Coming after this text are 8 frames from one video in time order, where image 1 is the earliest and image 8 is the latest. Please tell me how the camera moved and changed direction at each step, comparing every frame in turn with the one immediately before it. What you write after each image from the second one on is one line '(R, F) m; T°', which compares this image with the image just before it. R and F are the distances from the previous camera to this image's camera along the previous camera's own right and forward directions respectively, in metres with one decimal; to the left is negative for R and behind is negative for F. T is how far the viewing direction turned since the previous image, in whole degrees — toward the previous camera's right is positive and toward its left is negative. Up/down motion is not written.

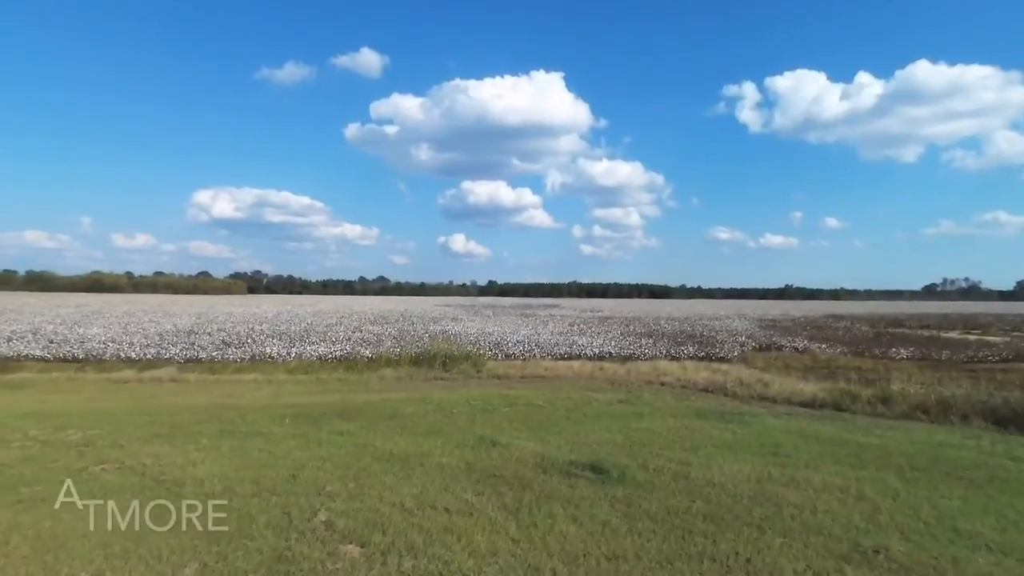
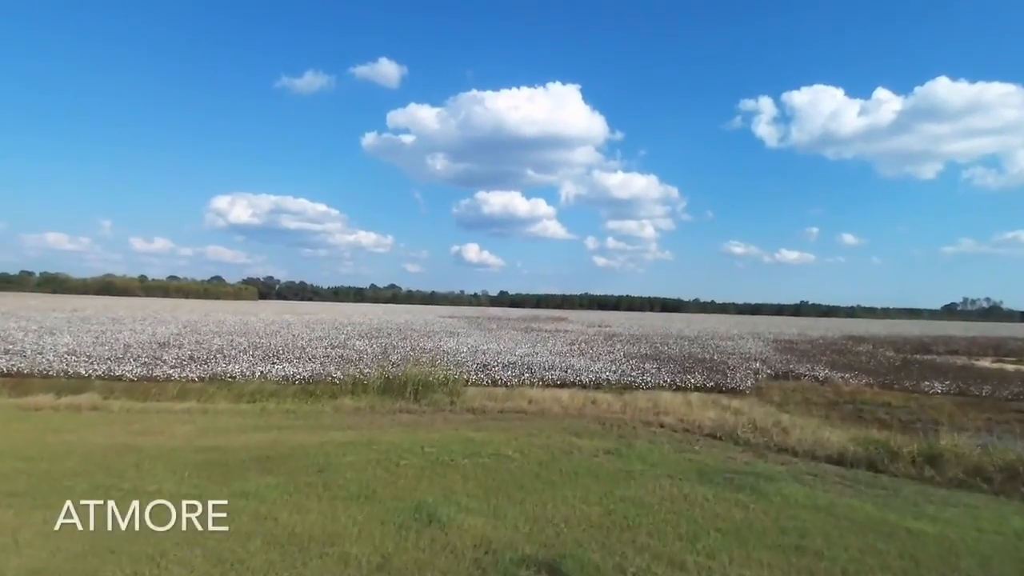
(+1.0, +2.8) m; -1°
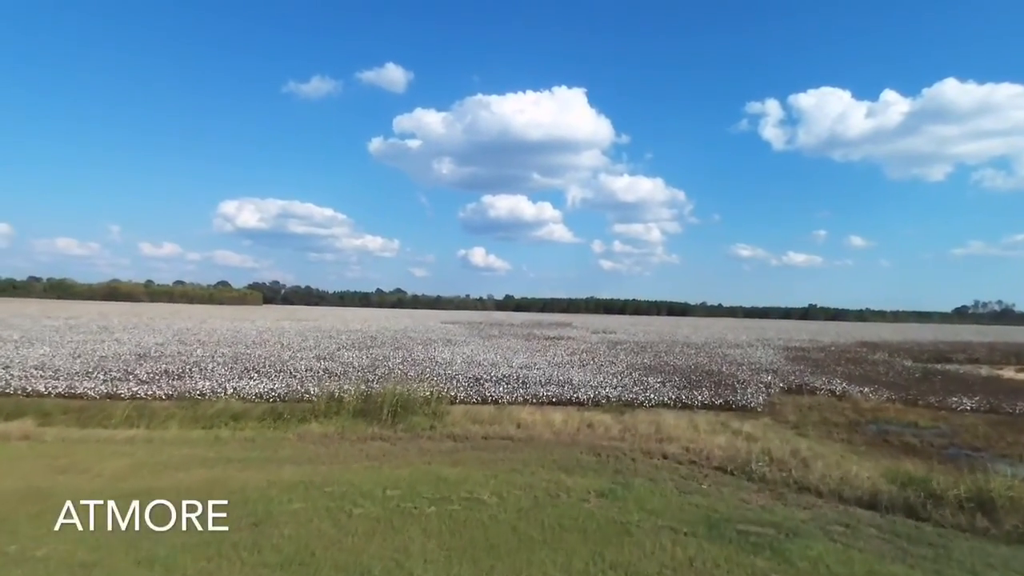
(+0.6, +1.9) m; -1°
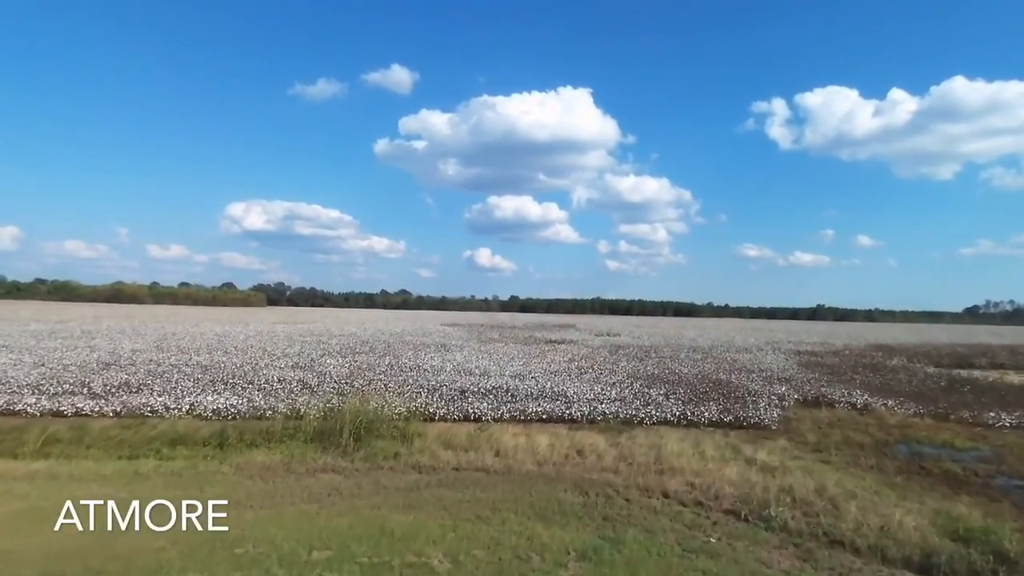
(+0.7, +2.4) m; -1°
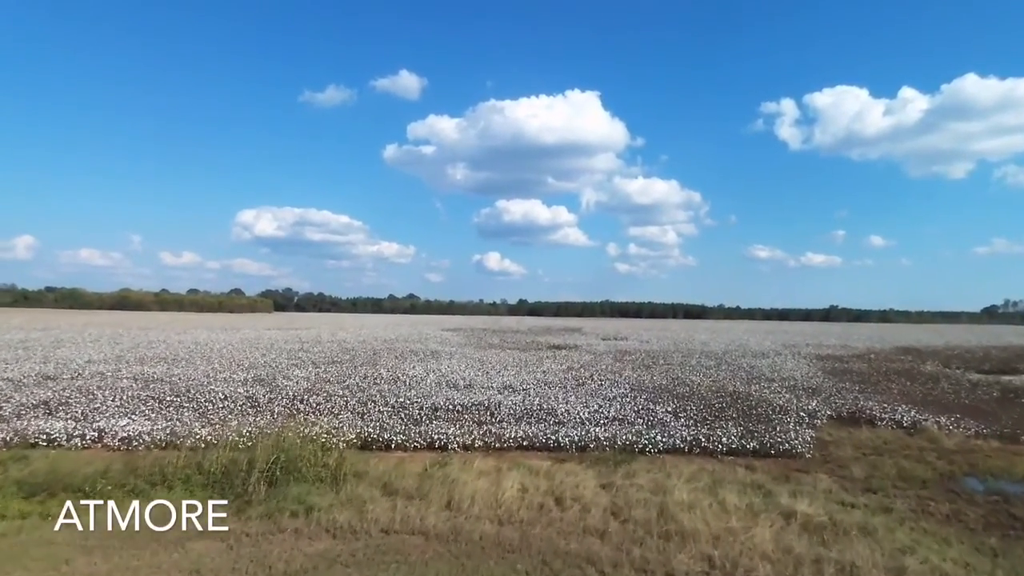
(+1.0, +3.9) m; -1°
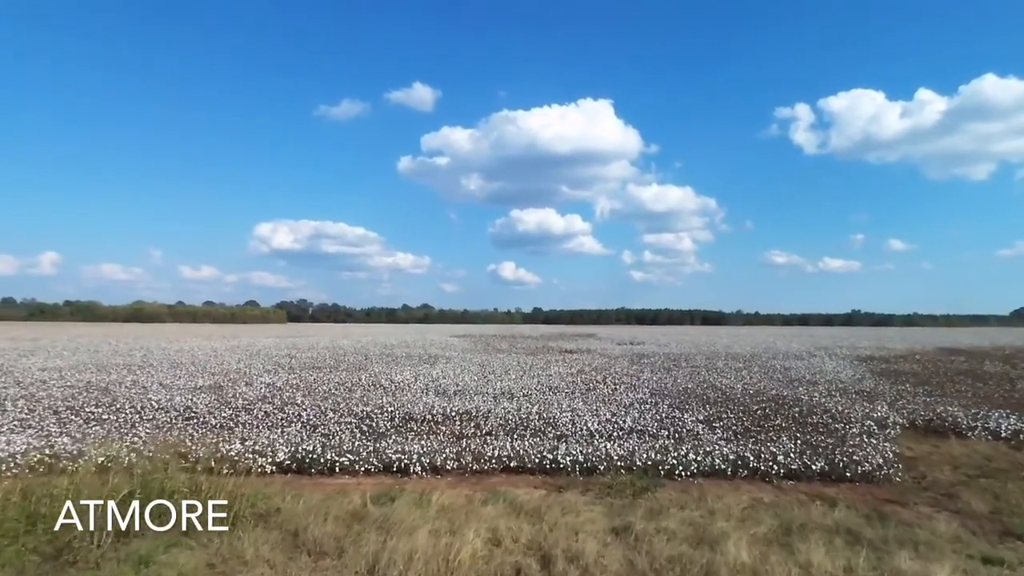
(+0.7, +4.2) m; -1°
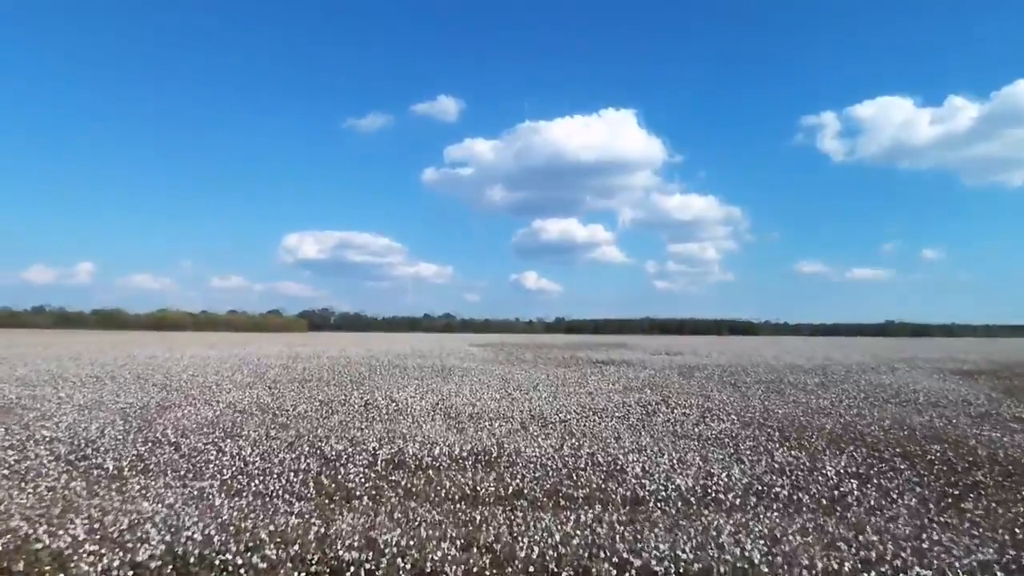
(-0.3, +5.9) m; -2°
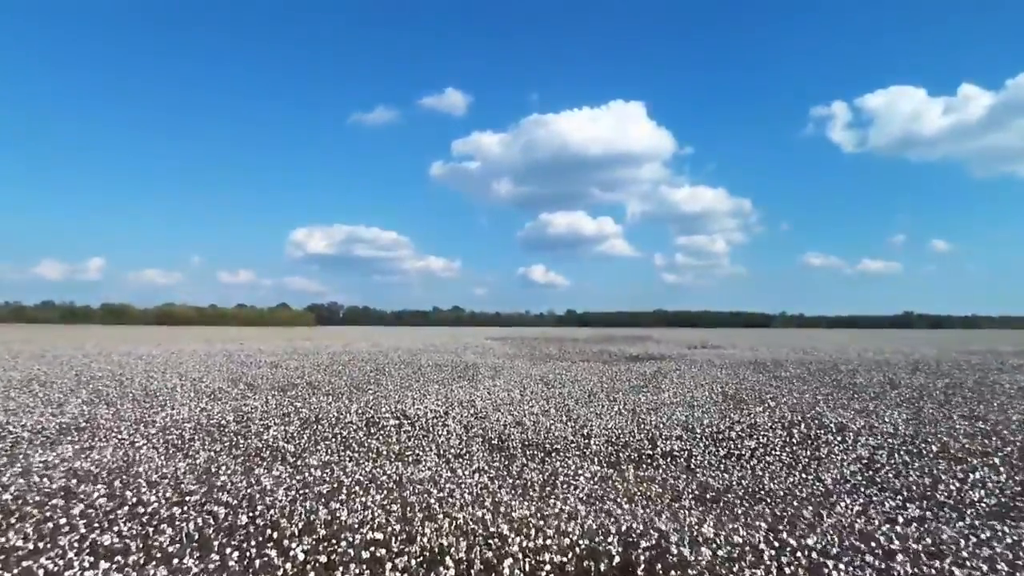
(-1.3, +6.7) m; -1°
